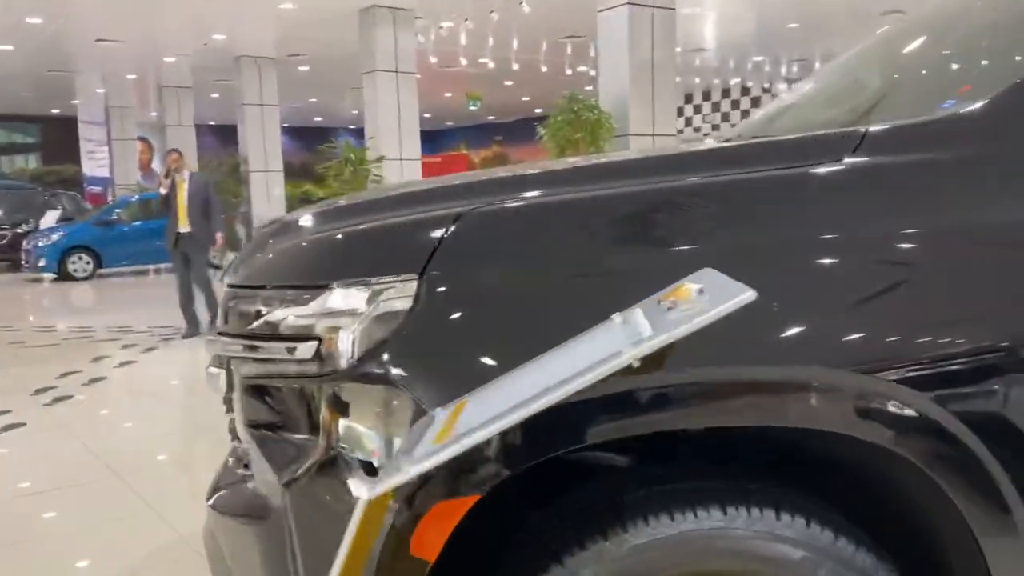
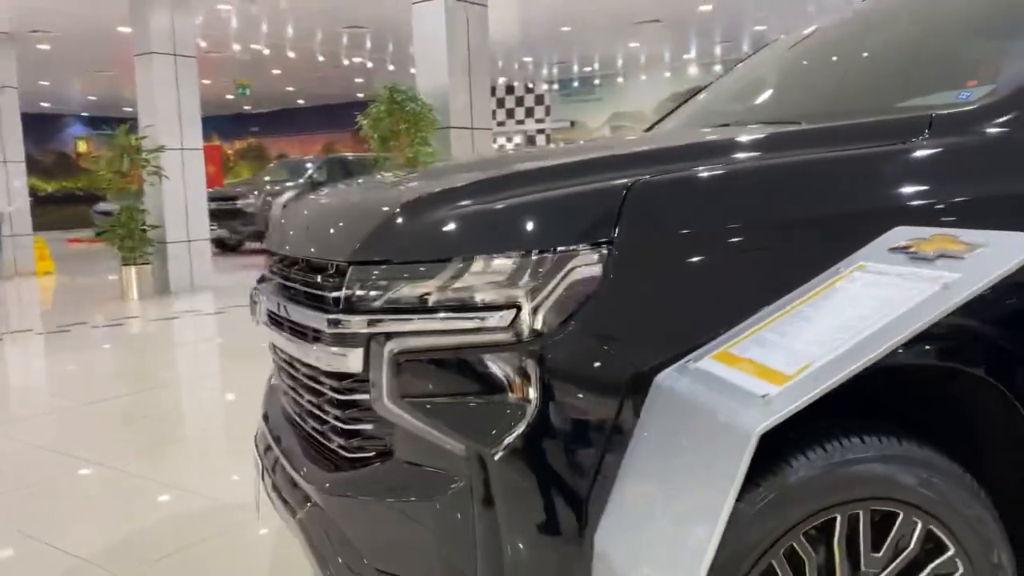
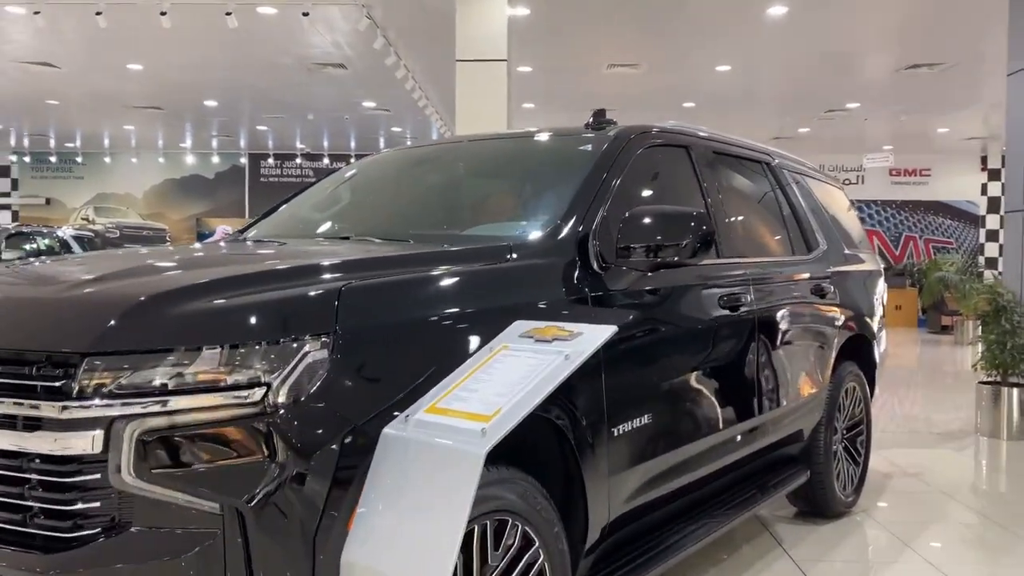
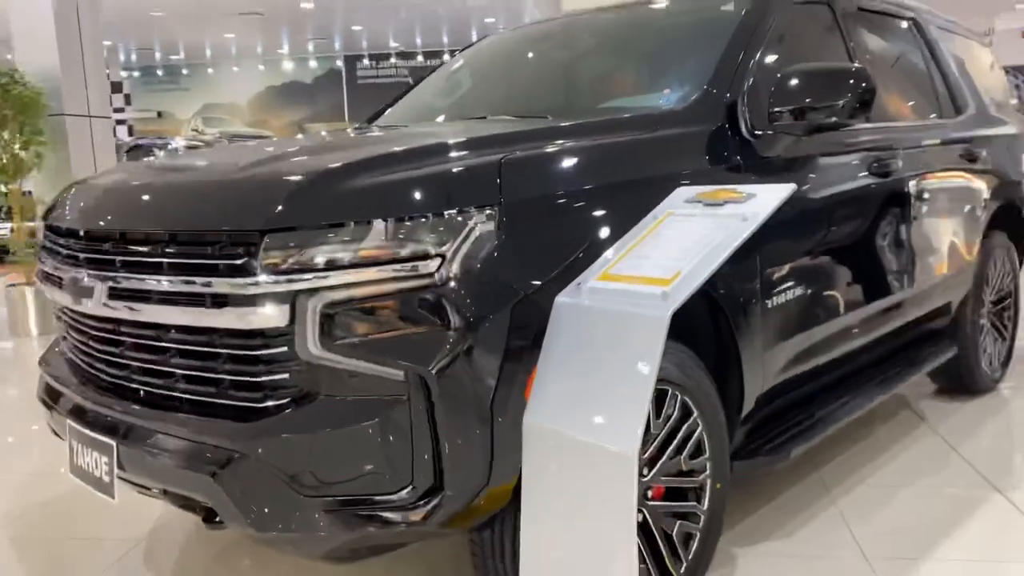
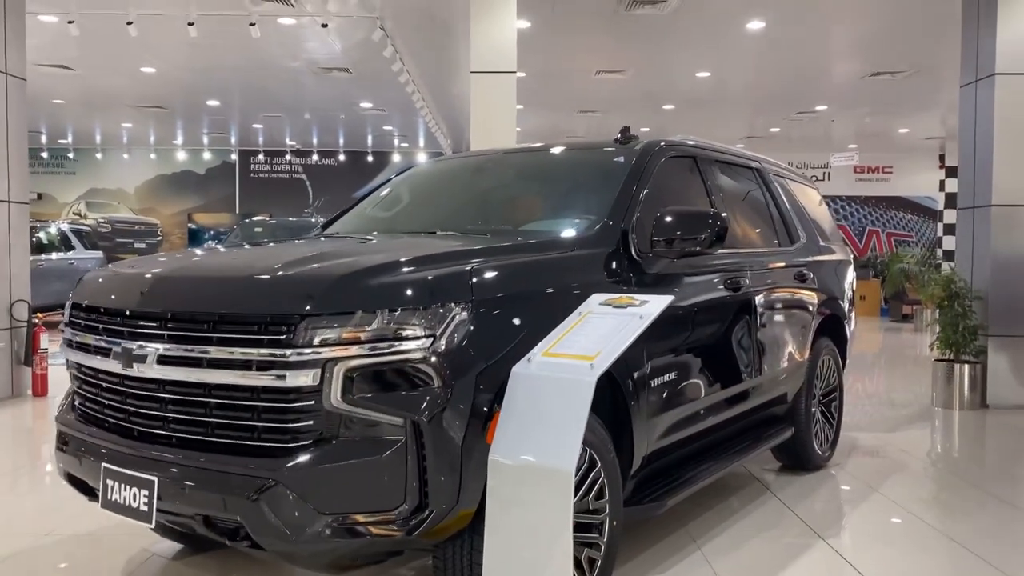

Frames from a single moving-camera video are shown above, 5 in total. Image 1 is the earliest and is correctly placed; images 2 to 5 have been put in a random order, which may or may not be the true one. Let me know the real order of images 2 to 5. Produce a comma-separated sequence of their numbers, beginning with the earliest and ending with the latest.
2, 4, 5, 3
